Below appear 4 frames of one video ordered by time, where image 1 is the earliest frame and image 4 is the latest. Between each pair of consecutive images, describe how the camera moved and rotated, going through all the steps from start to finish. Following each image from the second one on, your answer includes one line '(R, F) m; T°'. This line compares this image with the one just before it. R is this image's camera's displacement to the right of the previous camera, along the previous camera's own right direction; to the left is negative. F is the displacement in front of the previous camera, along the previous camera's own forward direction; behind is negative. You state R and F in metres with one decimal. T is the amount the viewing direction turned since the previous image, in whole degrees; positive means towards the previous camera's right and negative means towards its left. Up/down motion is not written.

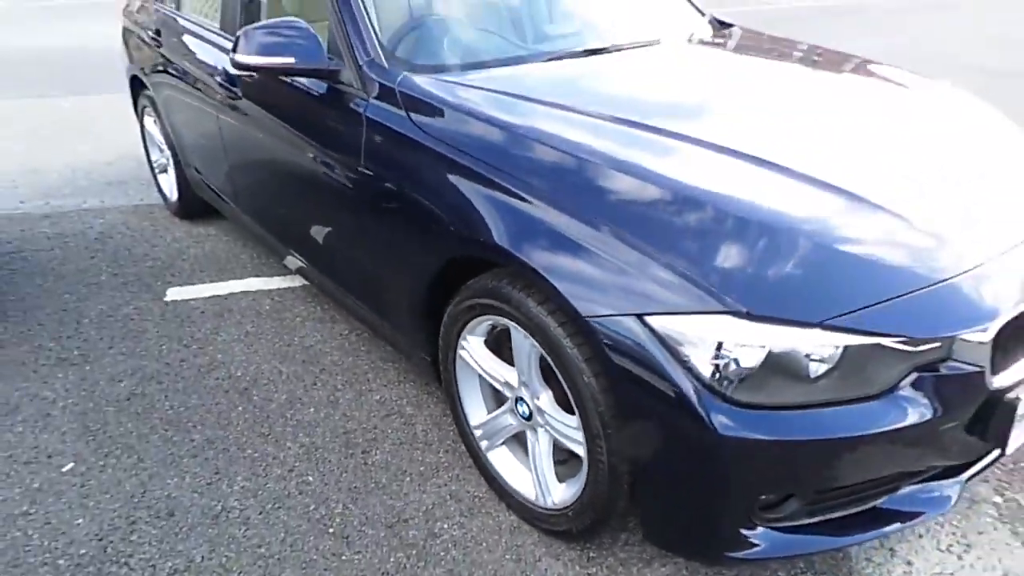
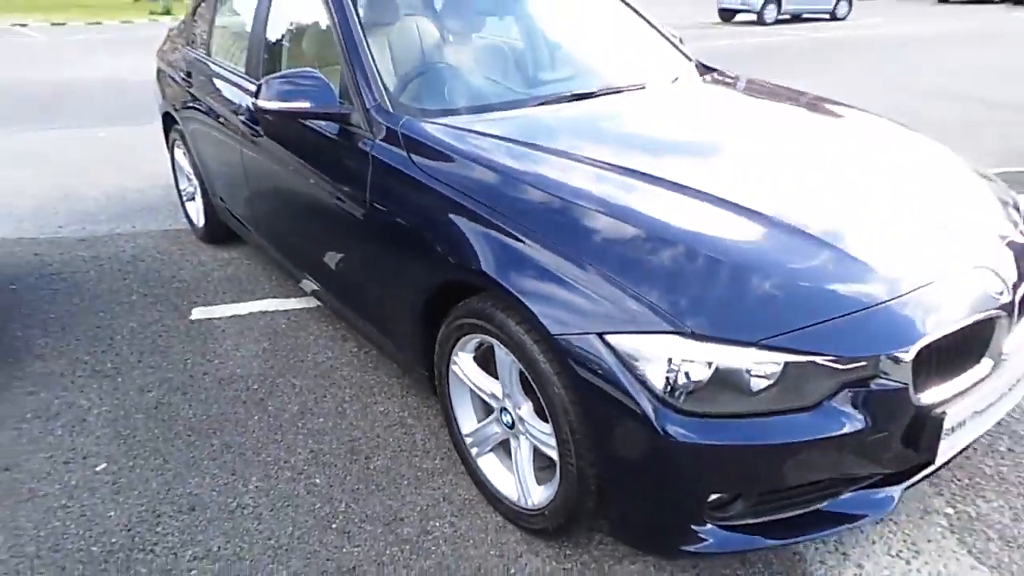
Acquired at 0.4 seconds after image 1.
(+0.1, -0.2) m; -2°
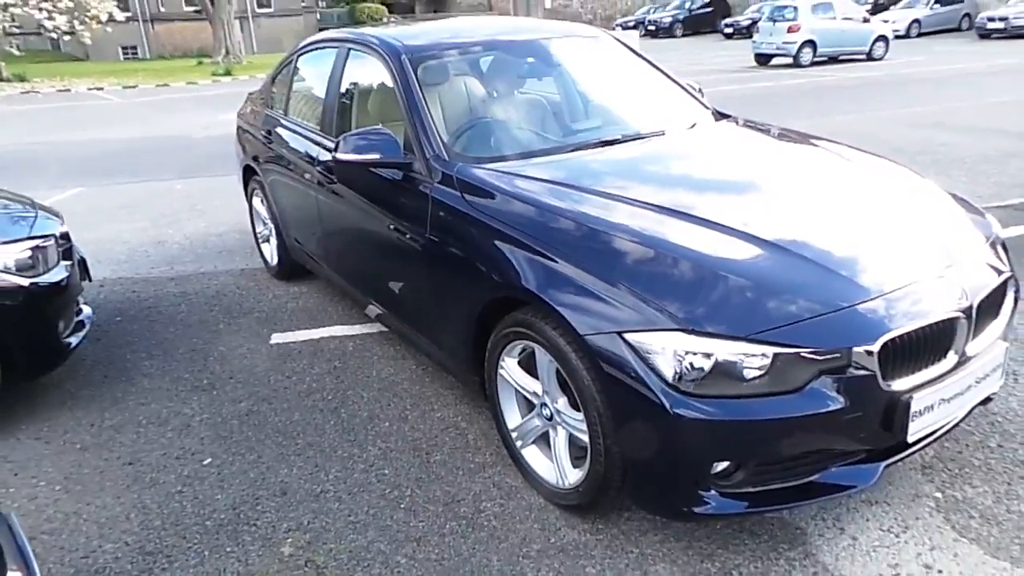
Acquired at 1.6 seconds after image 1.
(0.0, -0.5) m; -4°
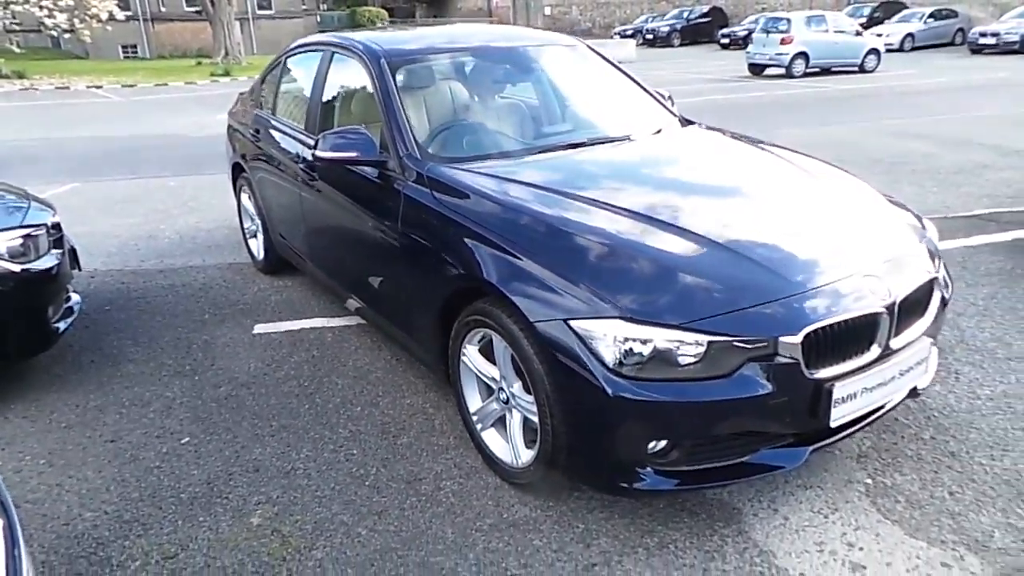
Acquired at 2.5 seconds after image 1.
(+0.1, -0.2) m; 0°
